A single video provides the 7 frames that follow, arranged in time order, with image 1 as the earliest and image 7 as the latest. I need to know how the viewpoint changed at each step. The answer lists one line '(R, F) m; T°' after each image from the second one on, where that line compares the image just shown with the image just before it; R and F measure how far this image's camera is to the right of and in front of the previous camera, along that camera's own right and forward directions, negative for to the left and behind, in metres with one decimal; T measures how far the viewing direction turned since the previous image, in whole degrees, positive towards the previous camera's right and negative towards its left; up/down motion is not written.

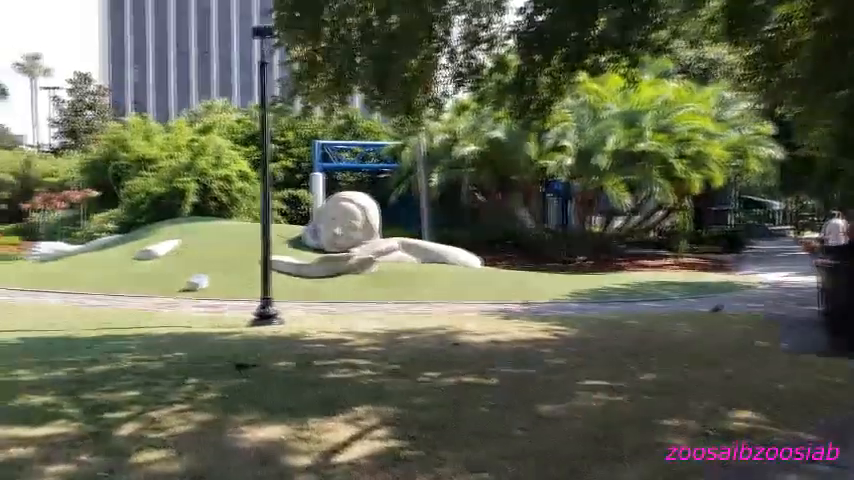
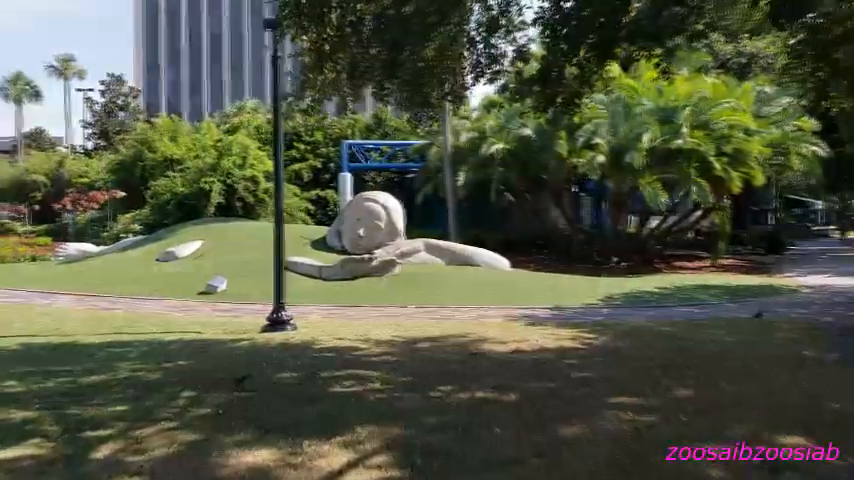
(+0.2, +0.6) m; -2°
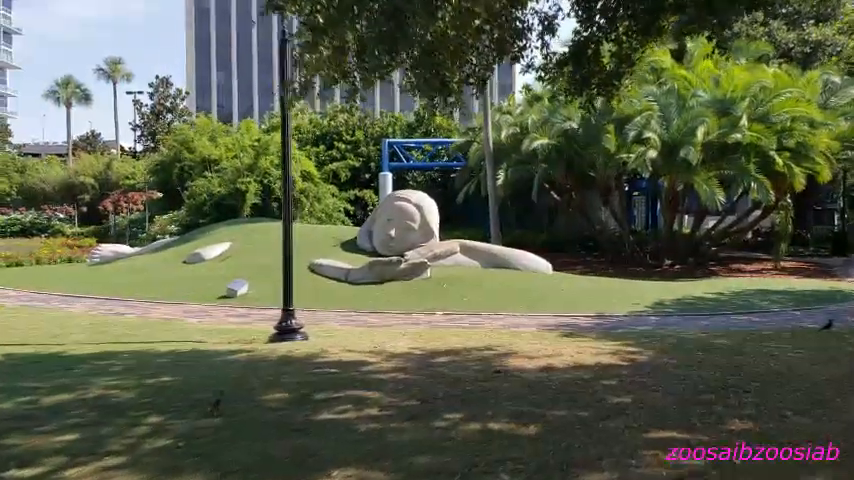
(+0.3, +1.0) m; -4°
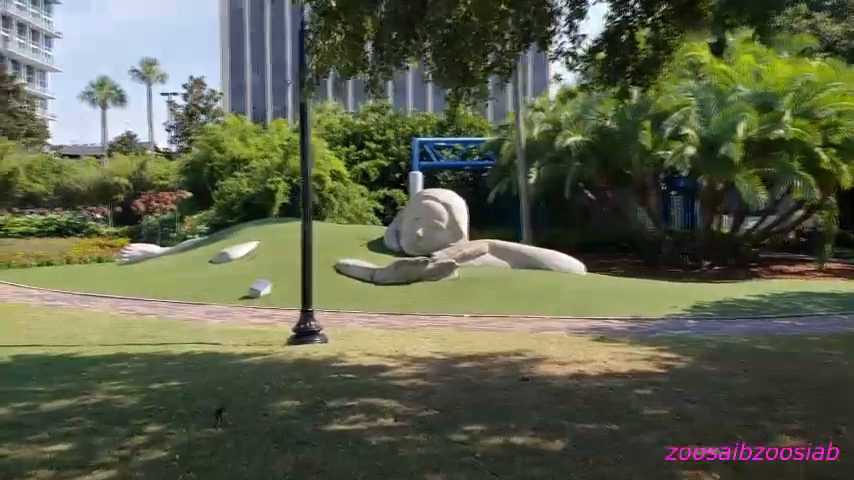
(+0.1, +0.4) m; -2°
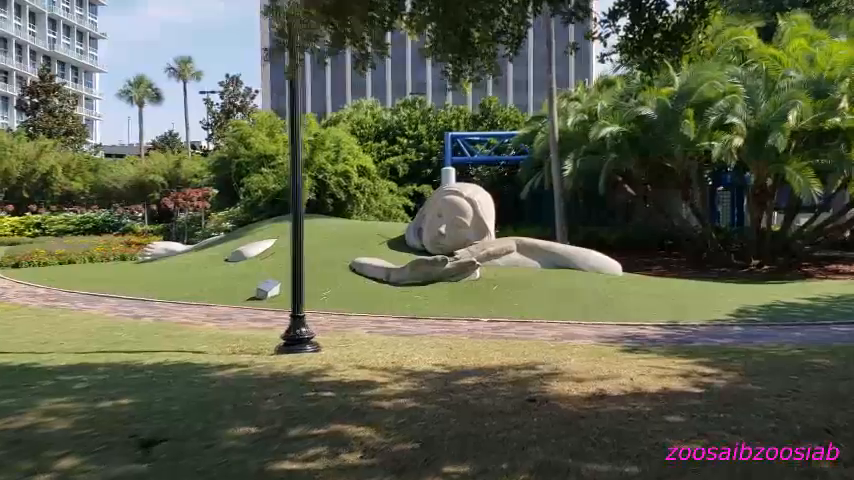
(+0.4, +1.0) m; -3°
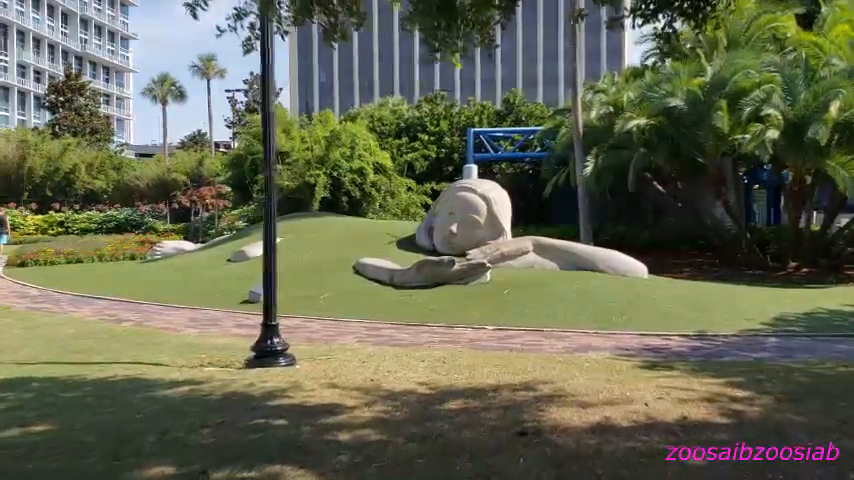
(+0.4, +1.0) m; -2°
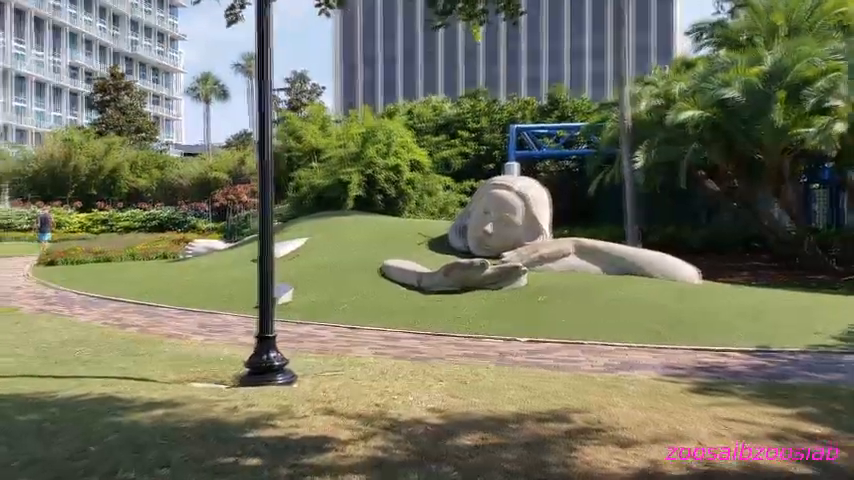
(+0.2, +0.9) m; -3°
